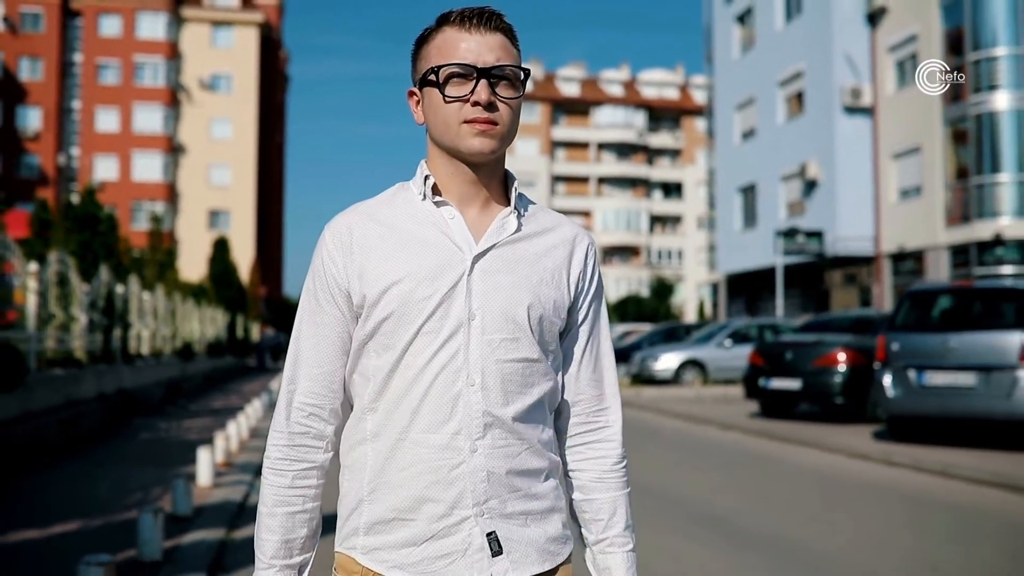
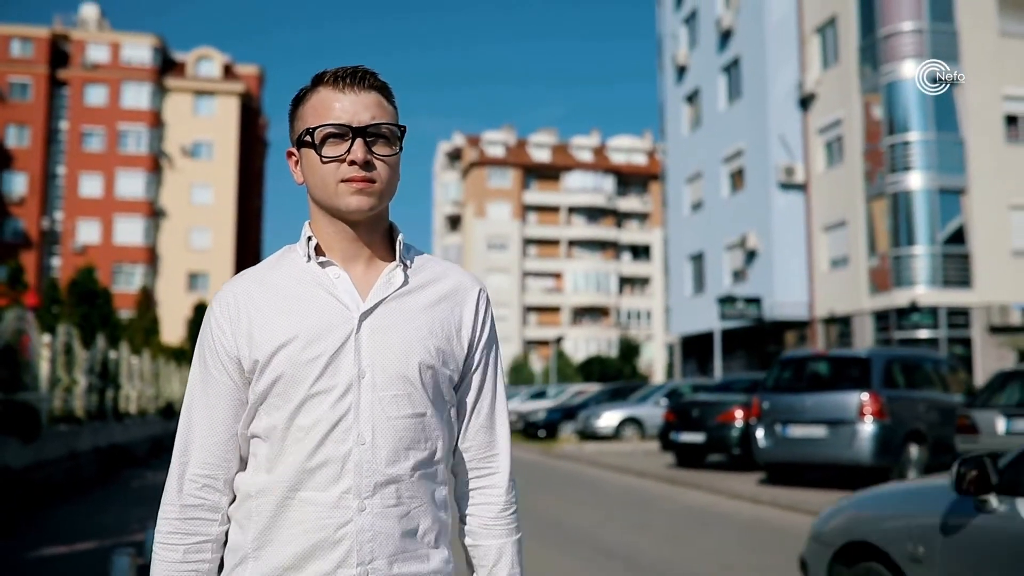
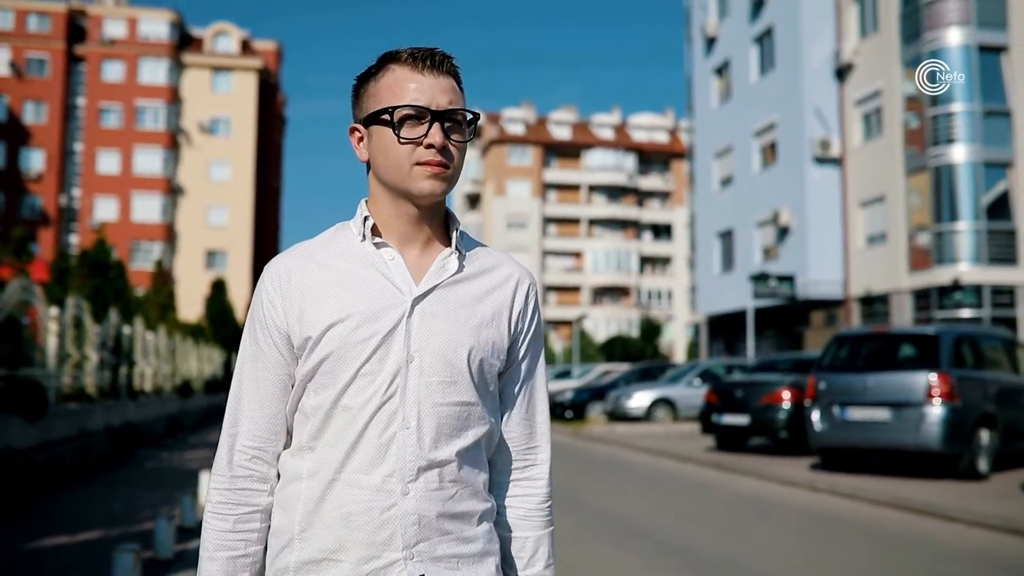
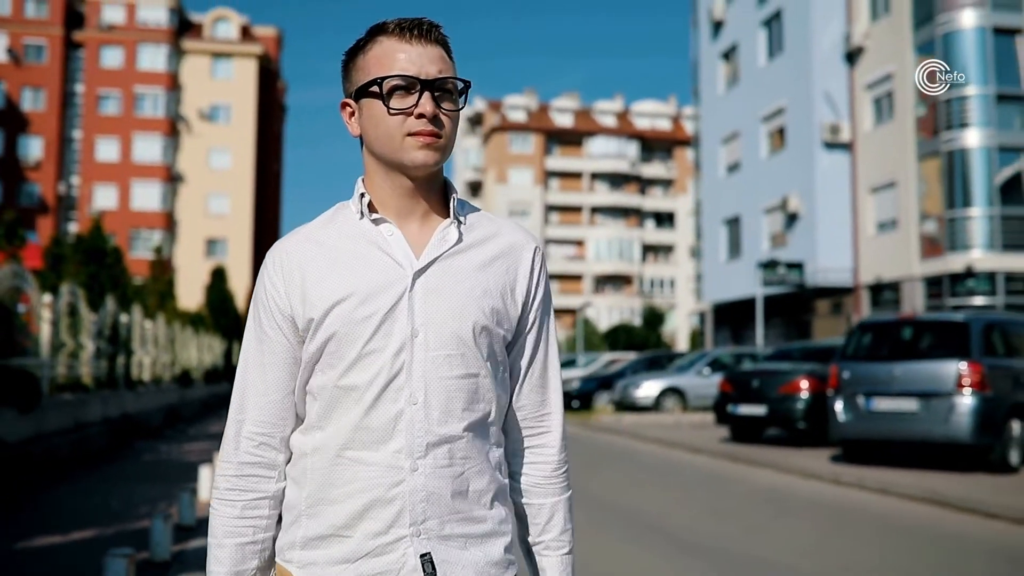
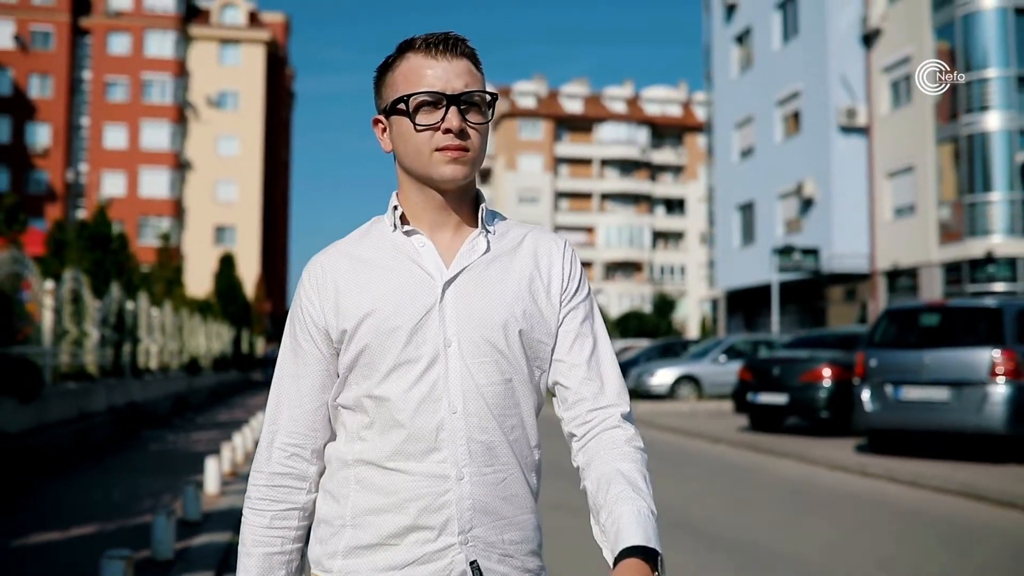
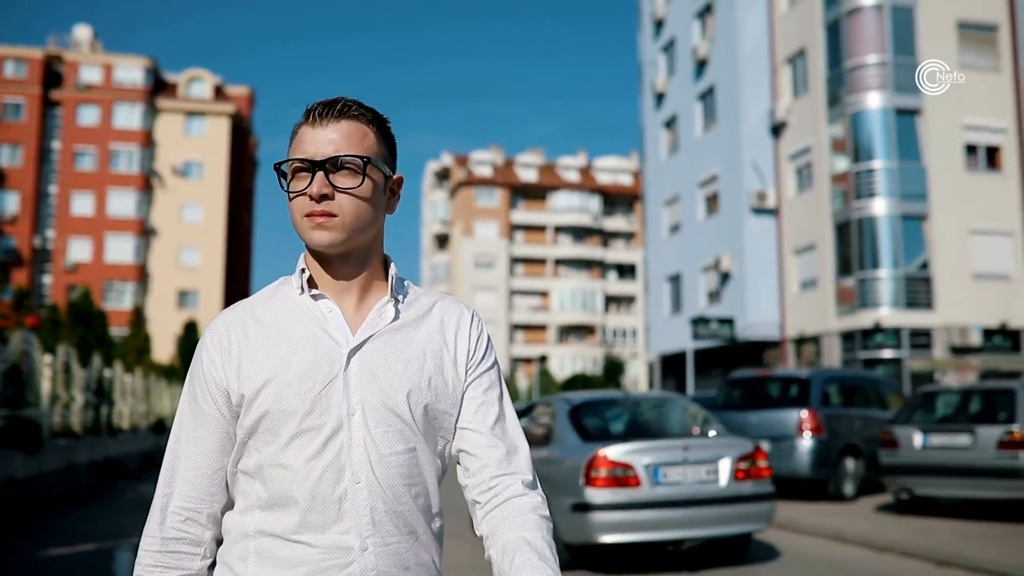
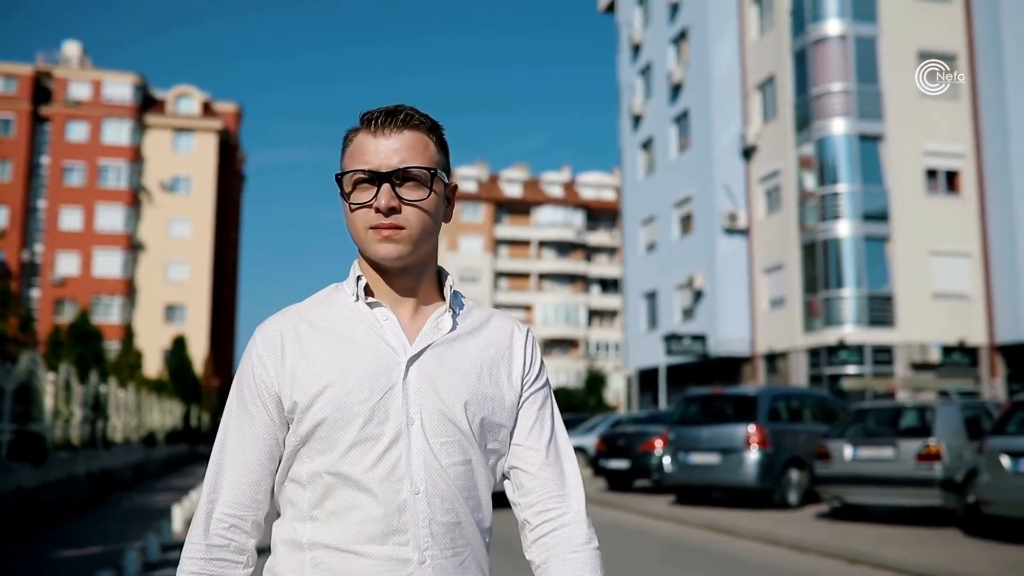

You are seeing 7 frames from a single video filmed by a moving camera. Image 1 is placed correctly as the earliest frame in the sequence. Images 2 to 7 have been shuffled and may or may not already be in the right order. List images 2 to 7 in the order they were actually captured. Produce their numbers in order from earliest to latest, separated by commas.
5, 4, 3, 2, 6, 7
